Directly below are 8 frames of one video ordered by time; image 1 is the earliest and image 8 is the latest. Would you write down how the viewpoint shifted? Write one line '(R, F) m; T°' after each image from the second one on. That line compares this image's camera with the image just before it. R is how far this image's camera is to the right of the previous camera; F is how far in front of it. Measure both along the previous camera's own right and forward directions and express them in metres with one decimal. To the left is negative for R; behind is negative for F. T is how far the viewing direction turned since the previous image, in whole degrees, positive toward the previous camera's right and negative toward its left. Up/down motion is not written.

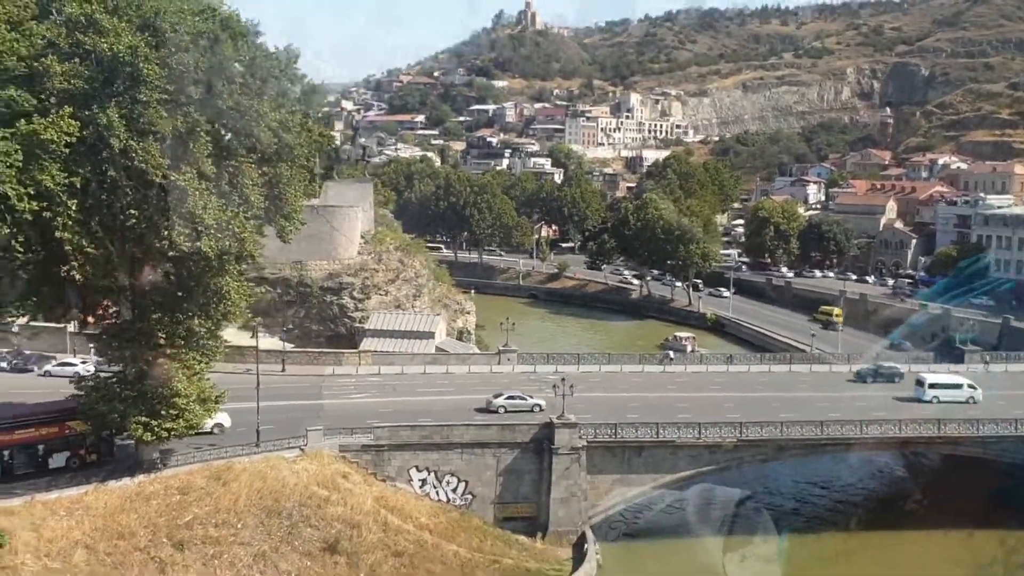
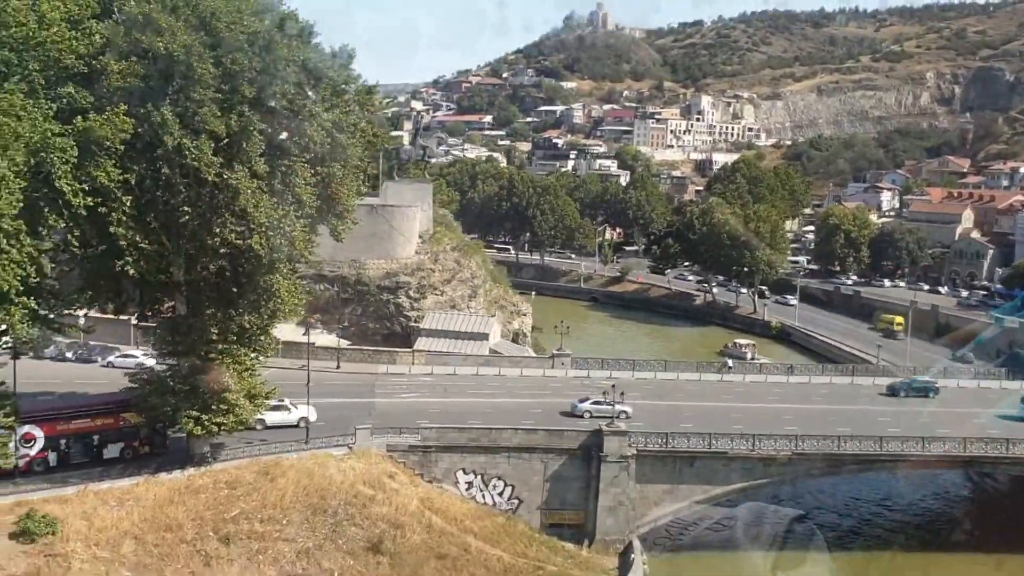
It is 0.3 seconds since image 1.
(+0.3, +0.2) m; -4°
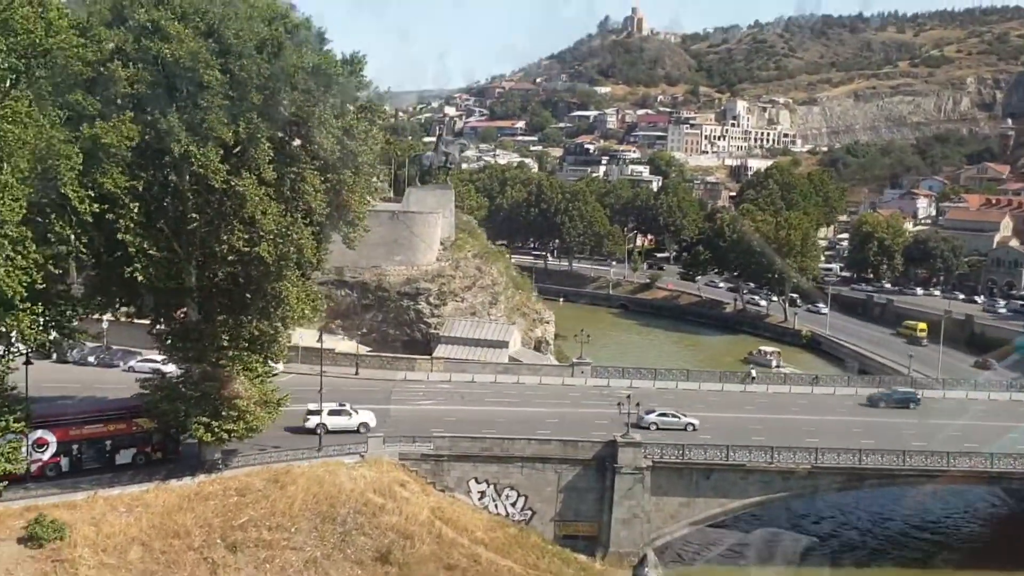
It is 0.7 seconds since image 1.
(+0.5, +0.2) m; -2°
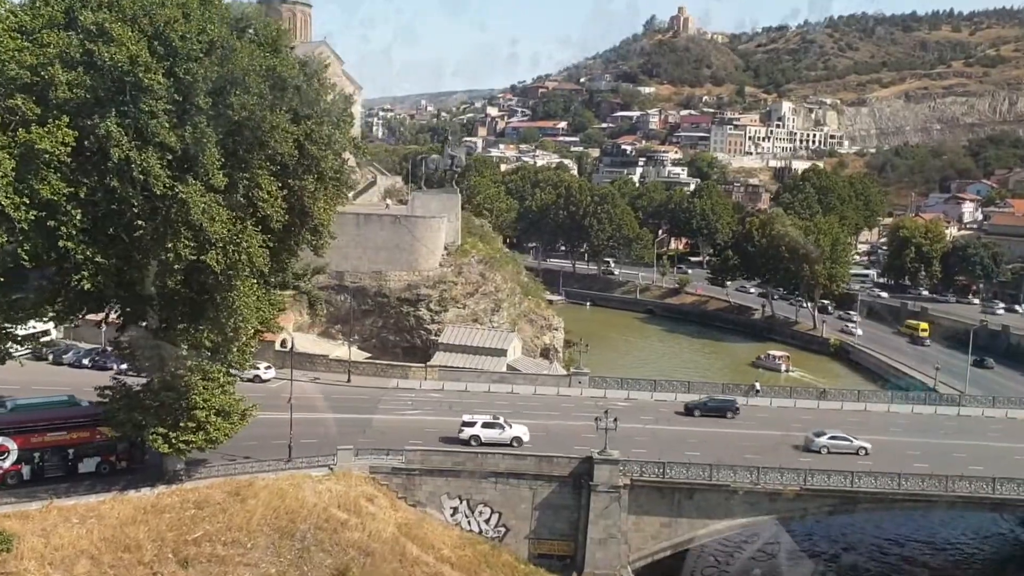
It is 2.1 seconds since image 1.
(+1.6, +0.7) m; -3°
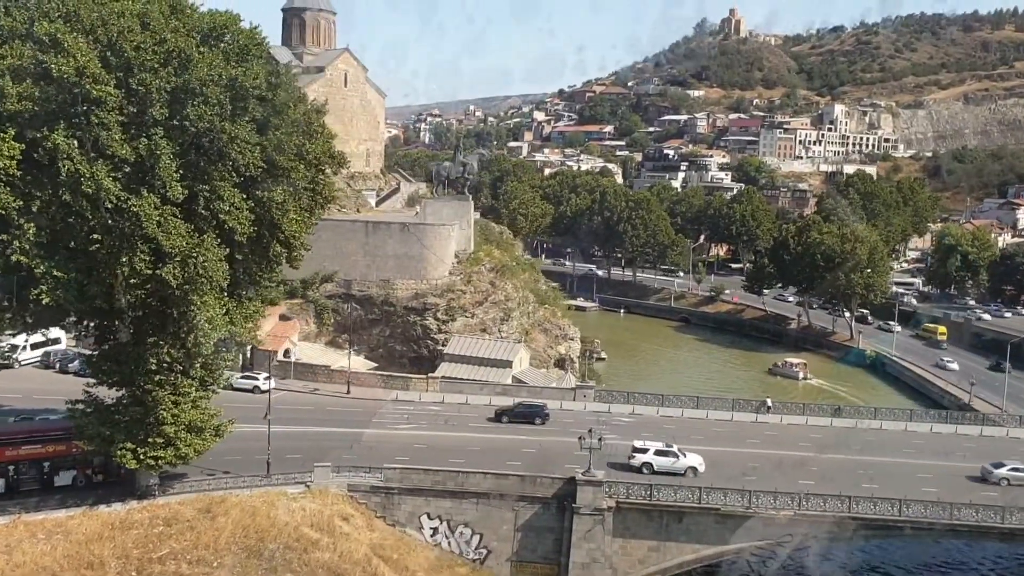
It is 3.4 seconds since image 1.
(+1.5, +0.7) m; -3°
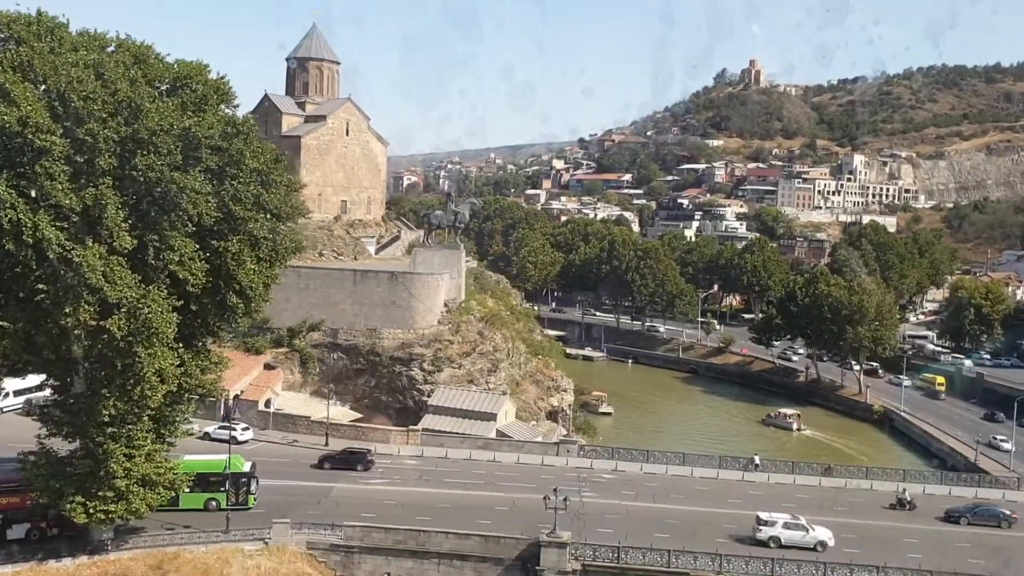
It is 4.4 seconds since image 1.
(+1.2, +0.4) m; -1°
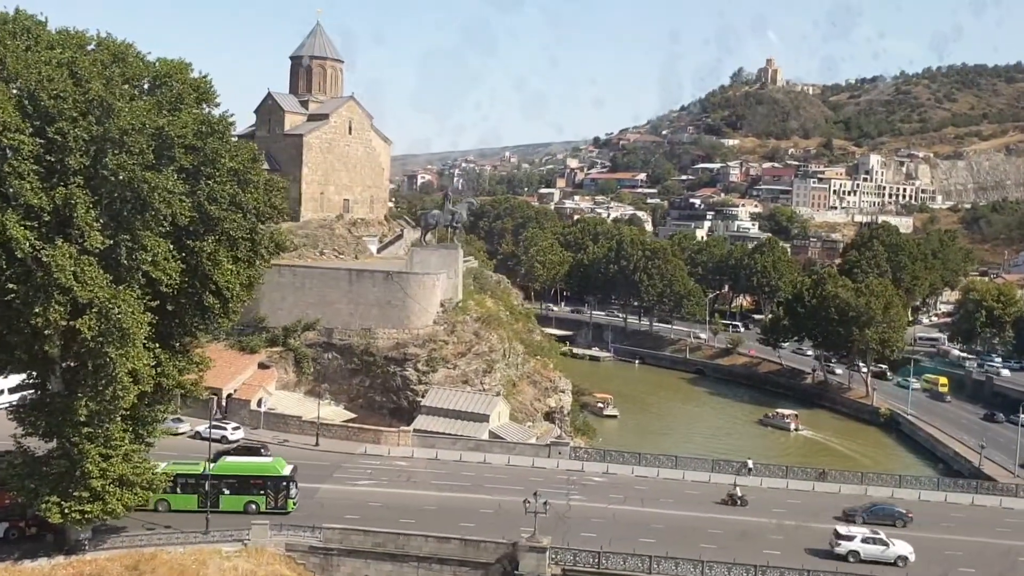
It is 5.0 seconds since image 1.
(+0.7, +0.2) m; -1°
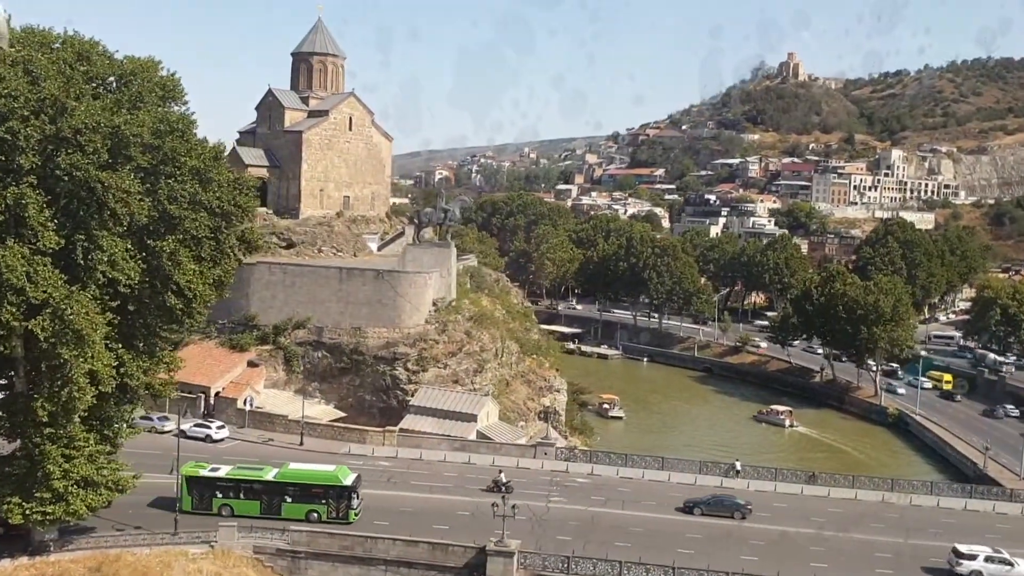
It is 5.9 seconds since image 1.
(+1.1, +0.3) m; -1°
